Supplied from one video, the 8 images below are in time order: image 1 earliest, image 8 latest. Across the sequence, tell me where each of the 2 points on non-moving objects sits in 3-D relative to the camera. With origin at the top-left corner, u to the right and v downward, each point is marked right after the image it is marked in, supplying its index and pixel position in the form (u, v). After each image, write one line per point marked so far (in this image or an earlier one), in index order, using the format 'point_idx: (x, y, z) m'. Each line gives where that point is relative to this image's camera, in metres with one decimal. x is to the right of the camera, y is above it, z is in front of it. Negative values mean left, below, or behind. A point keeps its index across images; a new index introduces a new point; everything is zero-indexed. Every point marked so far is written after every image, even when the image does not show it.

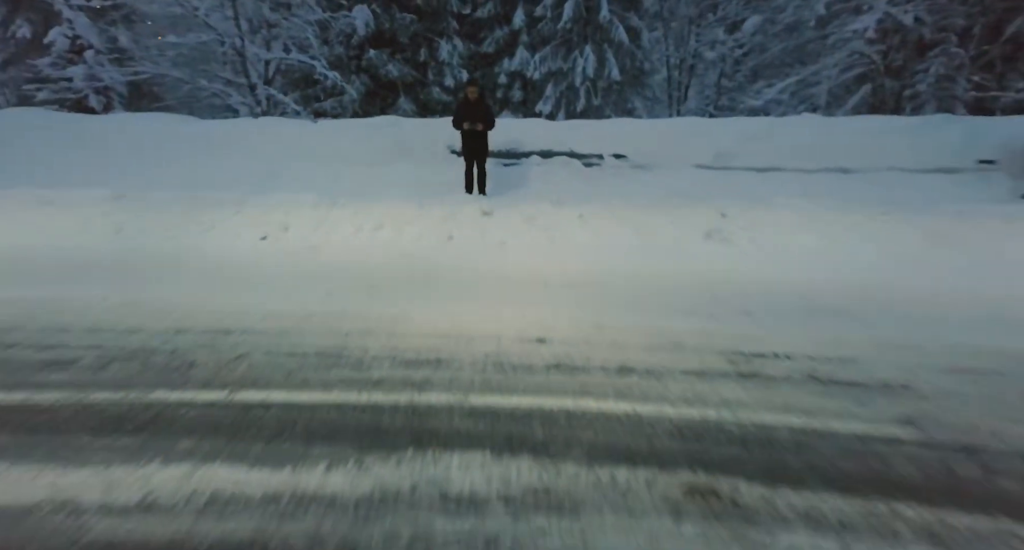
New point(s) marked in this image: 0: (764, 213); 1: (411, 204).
0: (+2.6, +0.7, +6.3) m
1: (-1.2, +0.9, +7.1) m
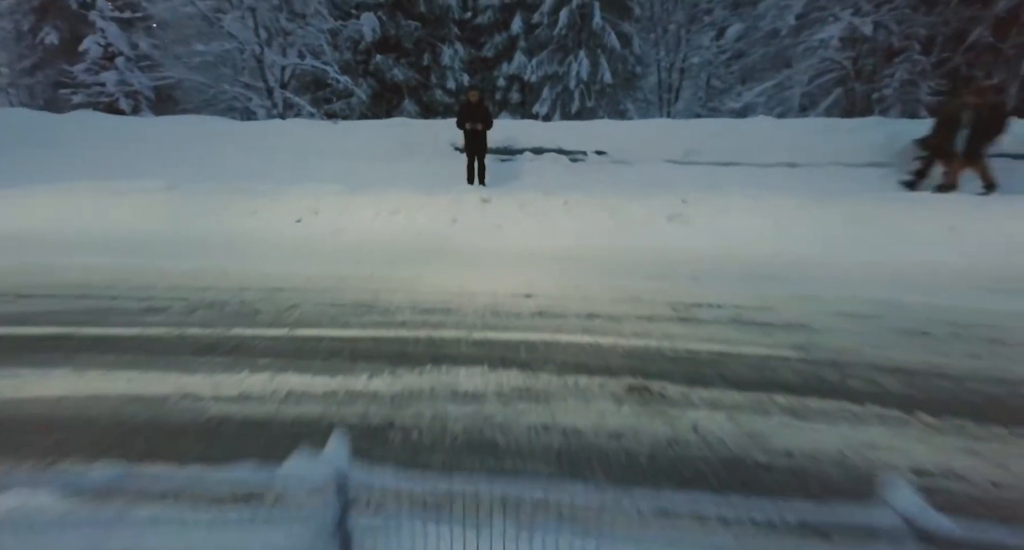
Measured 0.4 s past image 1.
0: (+2.6, +1.0, +7.4) m
1: (-1.2, +1.2, +8.2) m
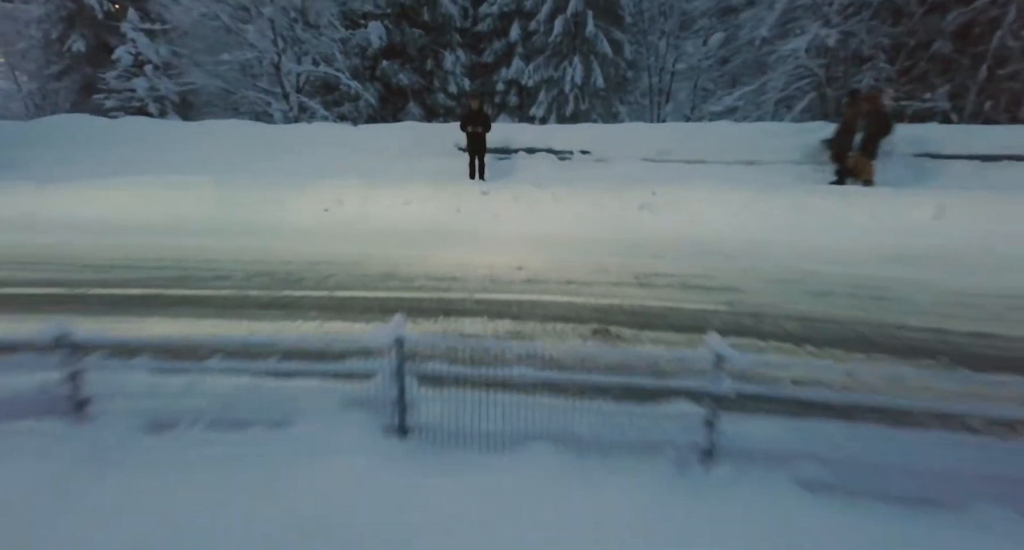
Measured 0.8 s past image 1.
0: (+2.5, +1.2, +8.7) m
1: (-1.3, +1.4, +9.4) m
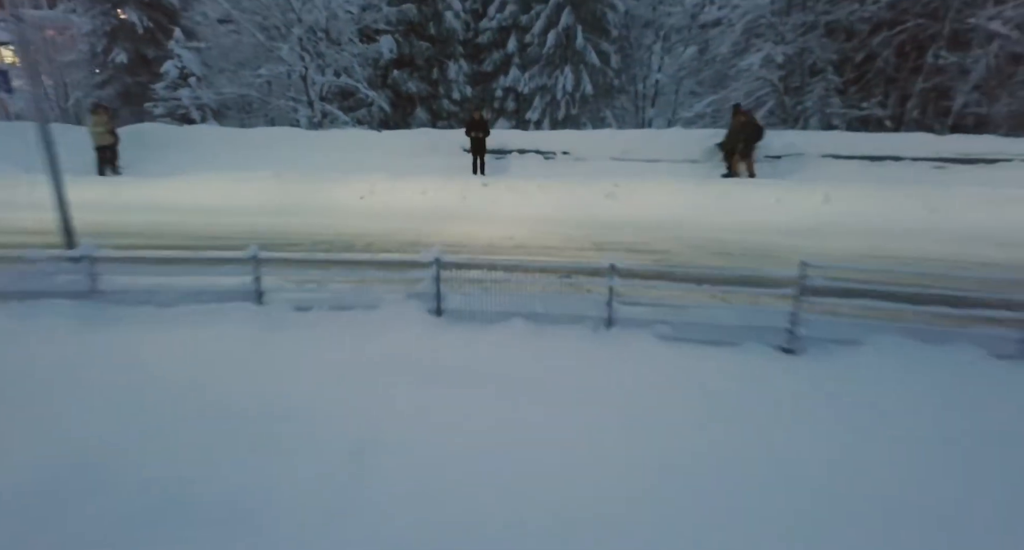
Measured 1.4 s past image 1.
0: (+2.4, +1.7, +11.0) m
1: (-1.4, +1.9, +11.8) m
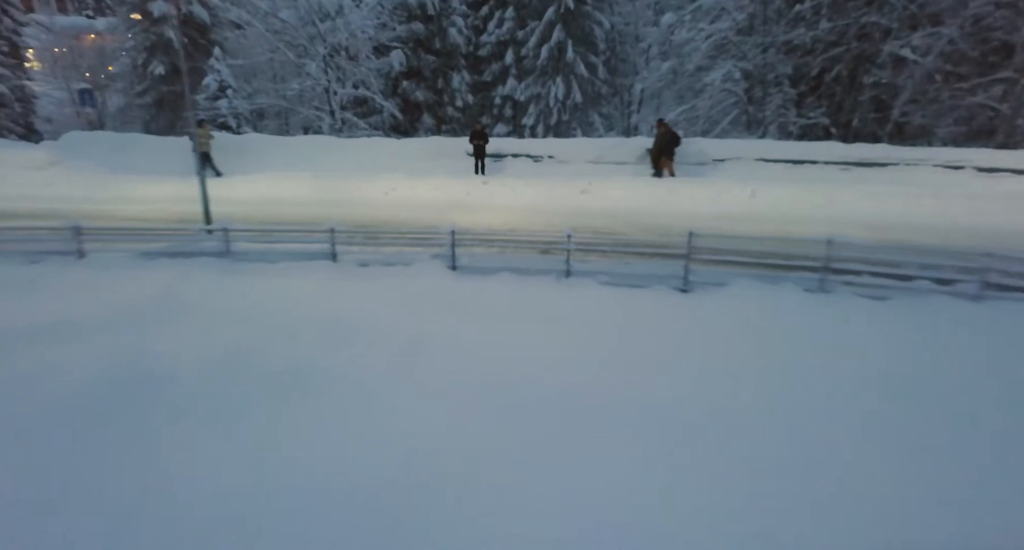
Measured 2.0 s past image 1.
0: (+2.3, +2.1, +13.7) m
1: (-1.5, +2.3, +14.4) m
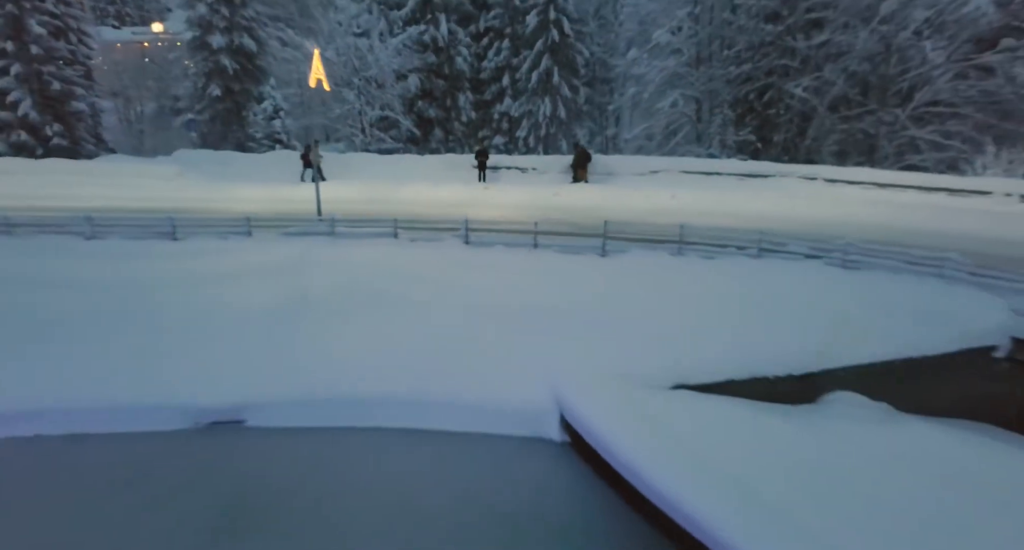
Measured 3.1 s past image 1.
0: (+2.1, +2.8, +18.9) m
1: (-1.7, +2.9, +19.7) m
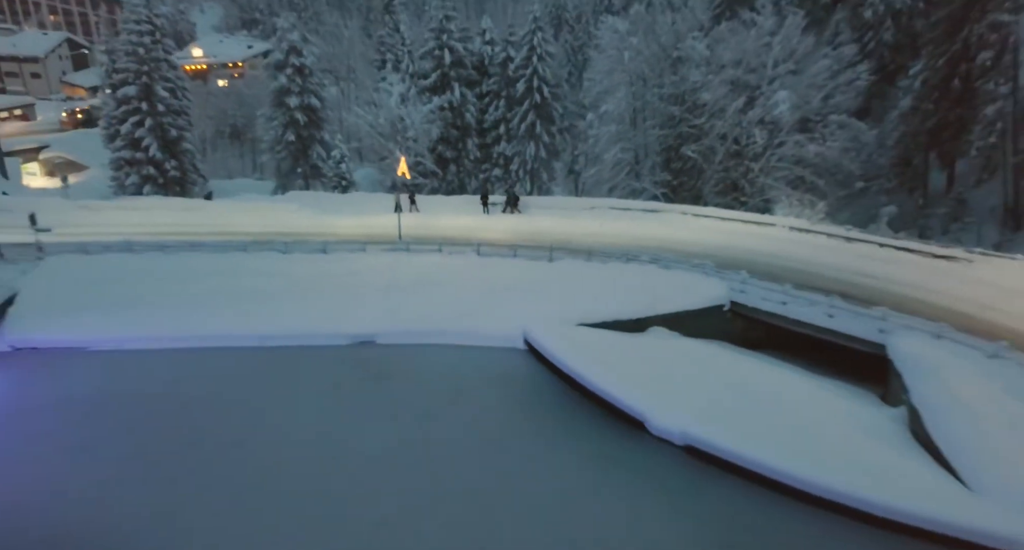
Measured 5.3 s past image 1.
0: (+1.7, +2.9, +30.2) m
1: (-2.1, +3.1, +31.0) m
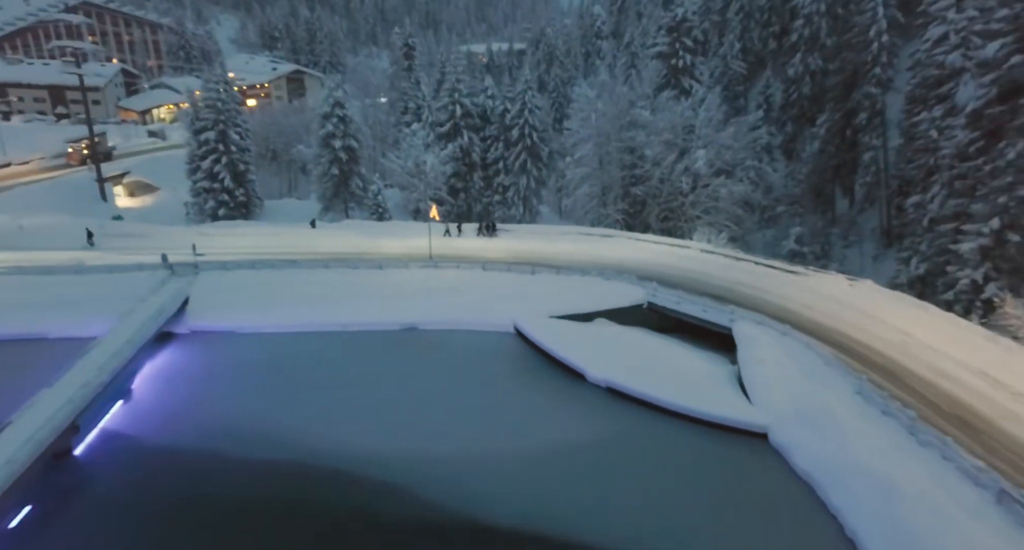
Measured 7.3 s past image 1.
0: (+1.4, +2.5, +41.4) m
1: (-2.4, +2.7, +42.2) m
